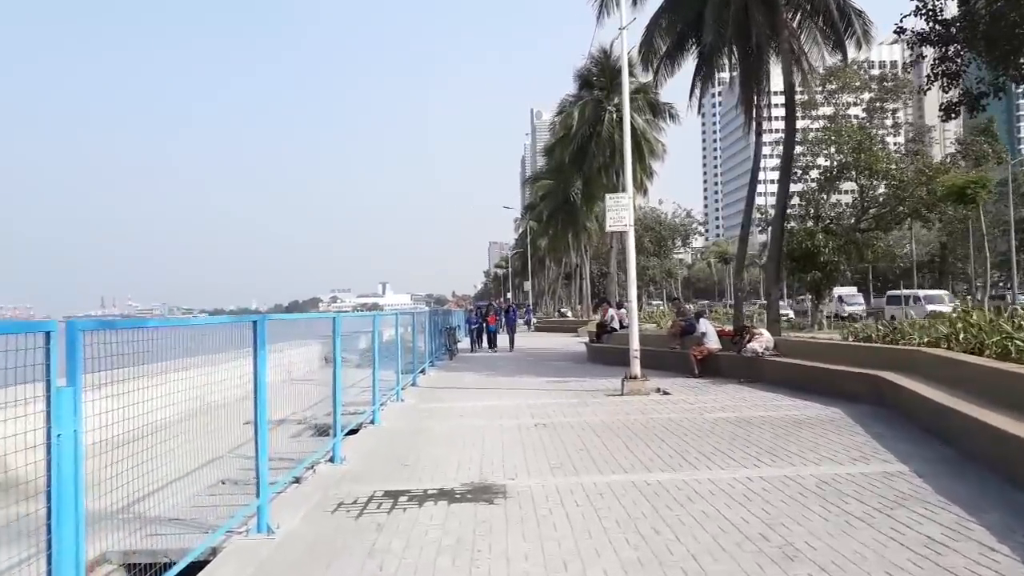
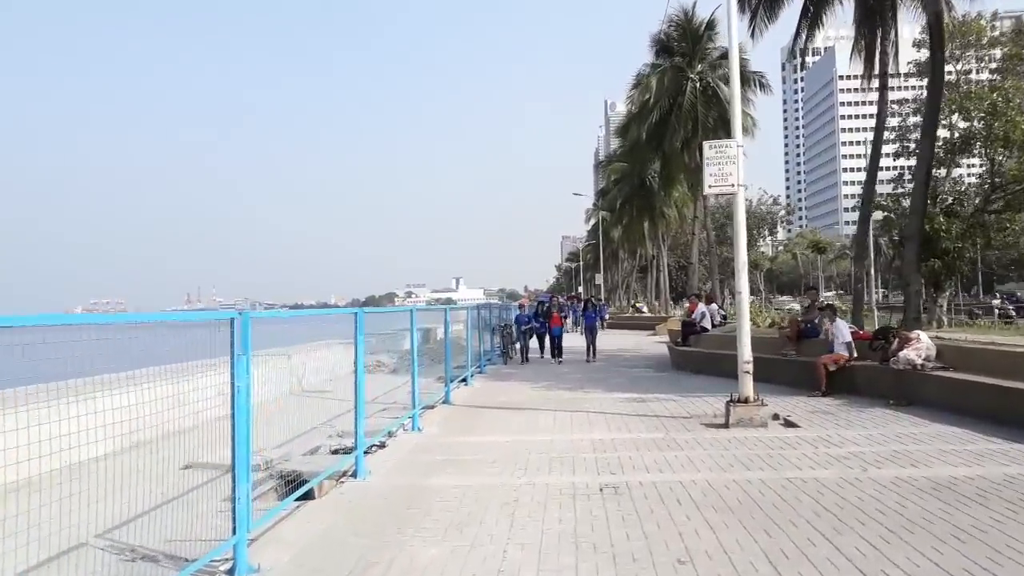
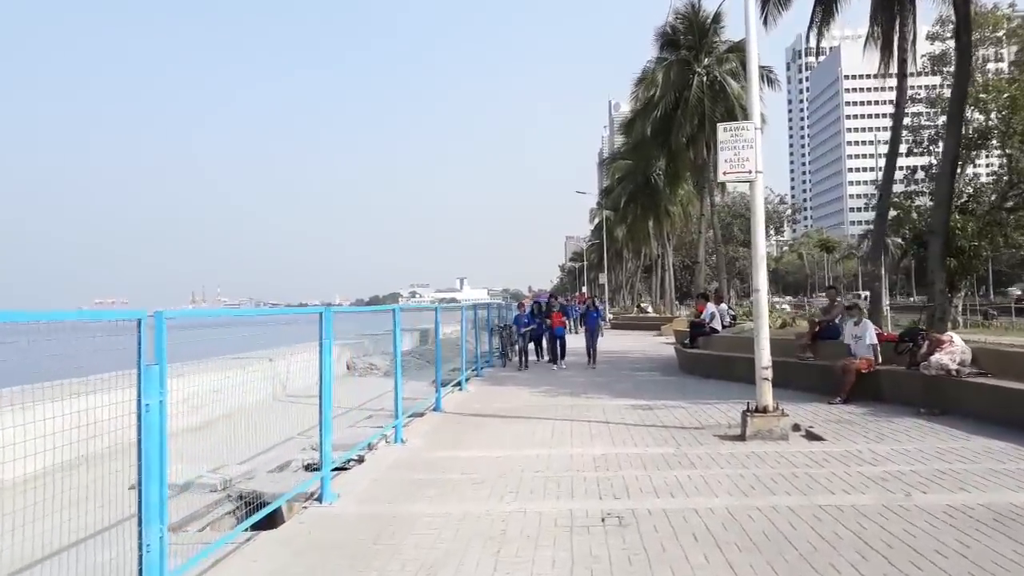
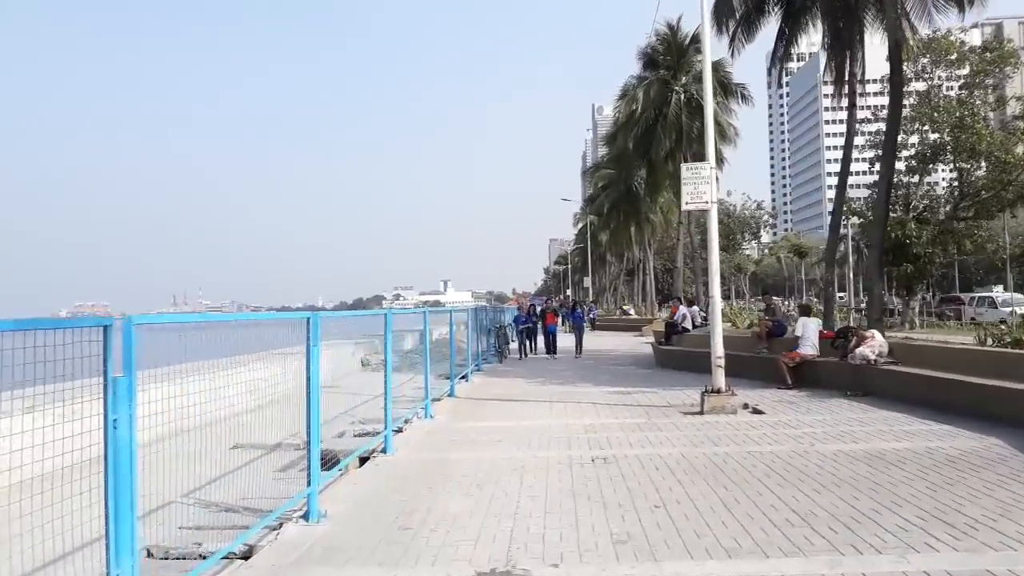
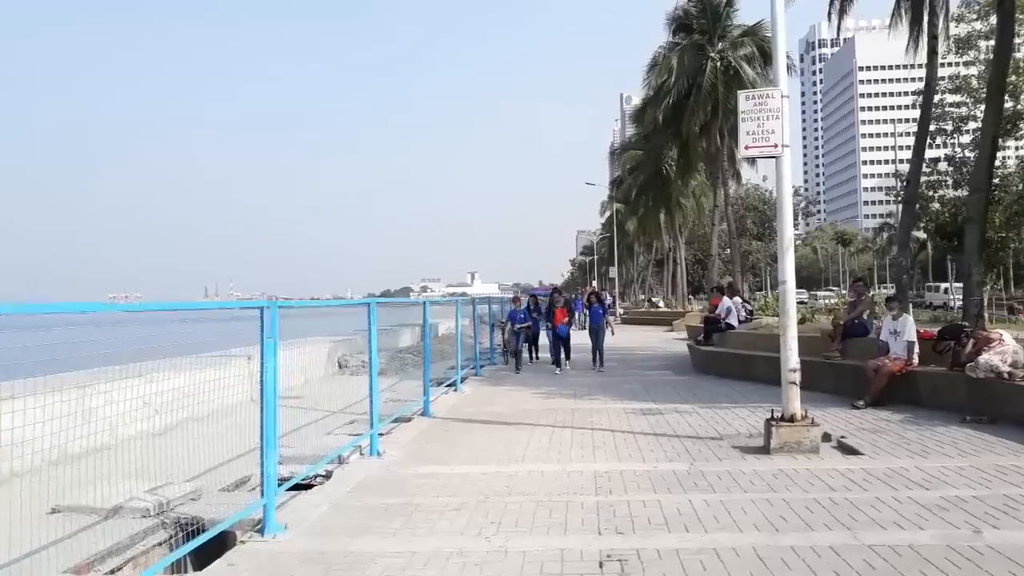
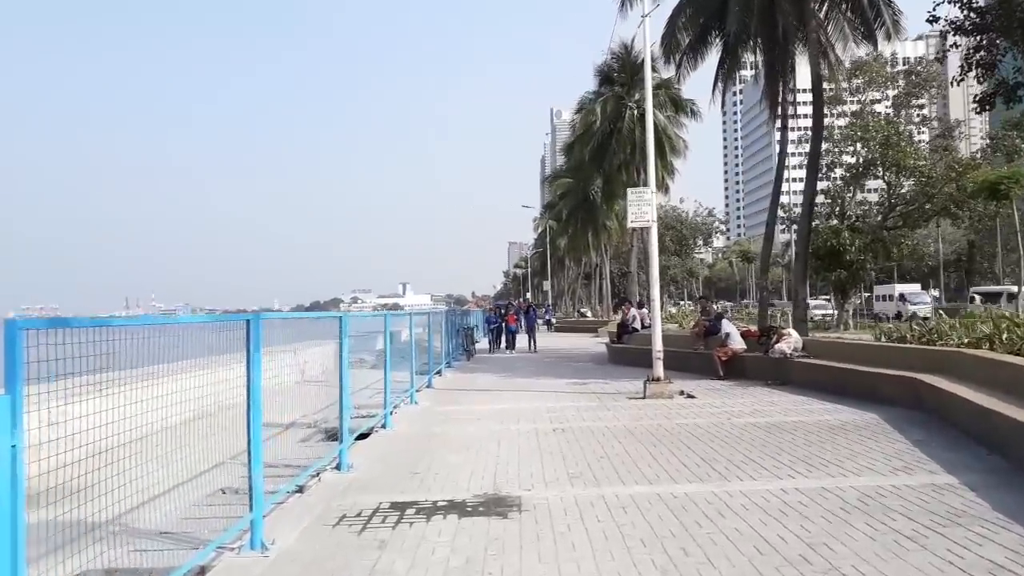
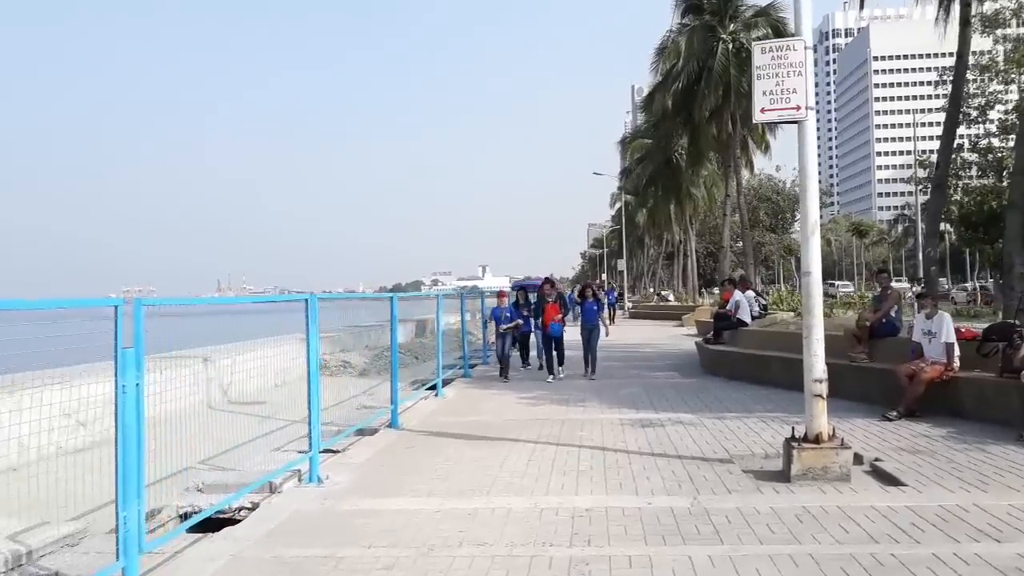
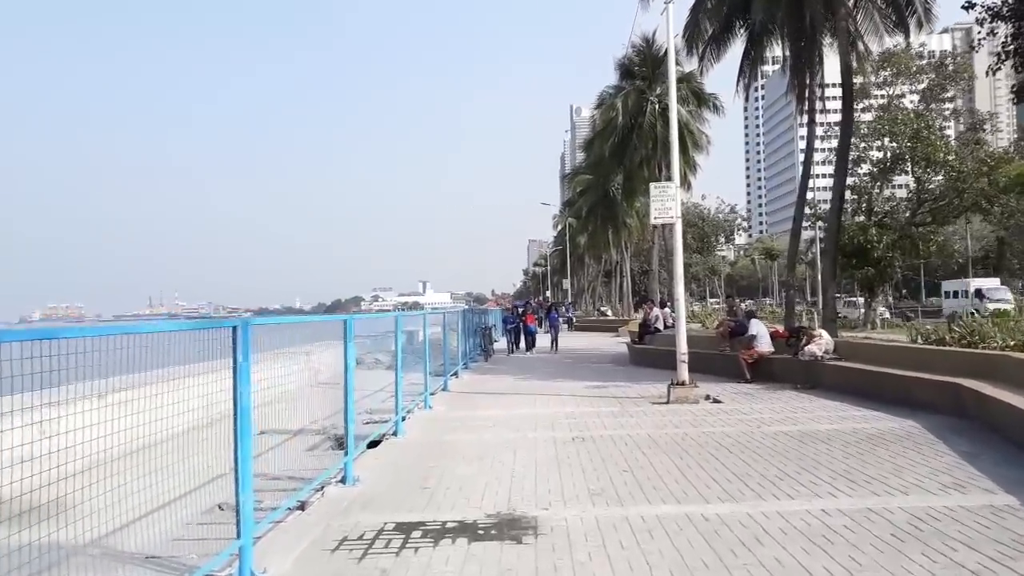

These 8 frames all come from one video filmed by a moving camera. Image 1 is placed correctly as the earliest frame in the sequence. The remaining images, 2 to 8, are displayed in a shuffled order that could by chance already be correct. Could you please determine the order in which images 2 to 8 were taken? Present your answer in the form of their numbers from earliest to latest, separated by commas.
6, 8, 4, 2, 3, 5, 7
